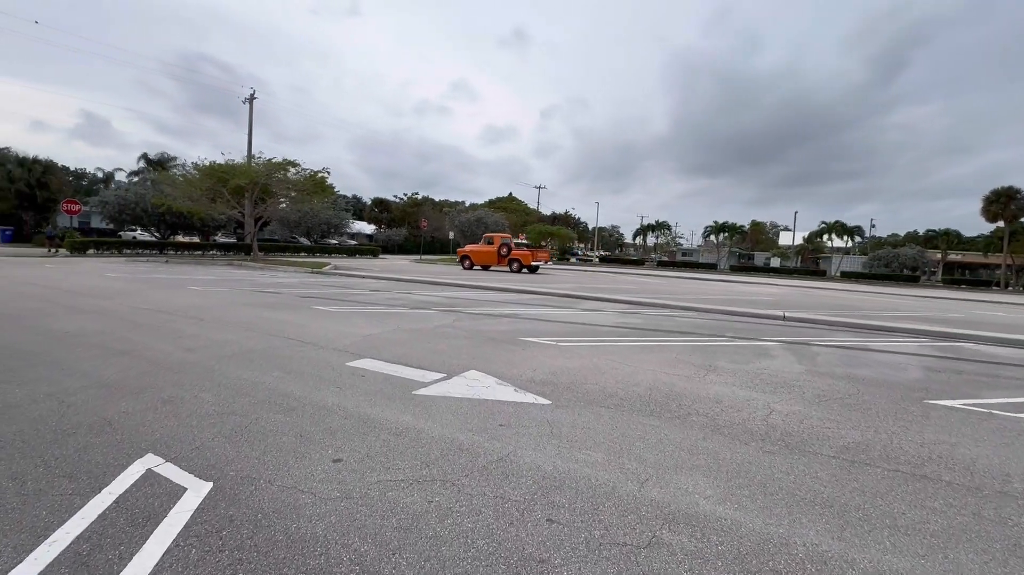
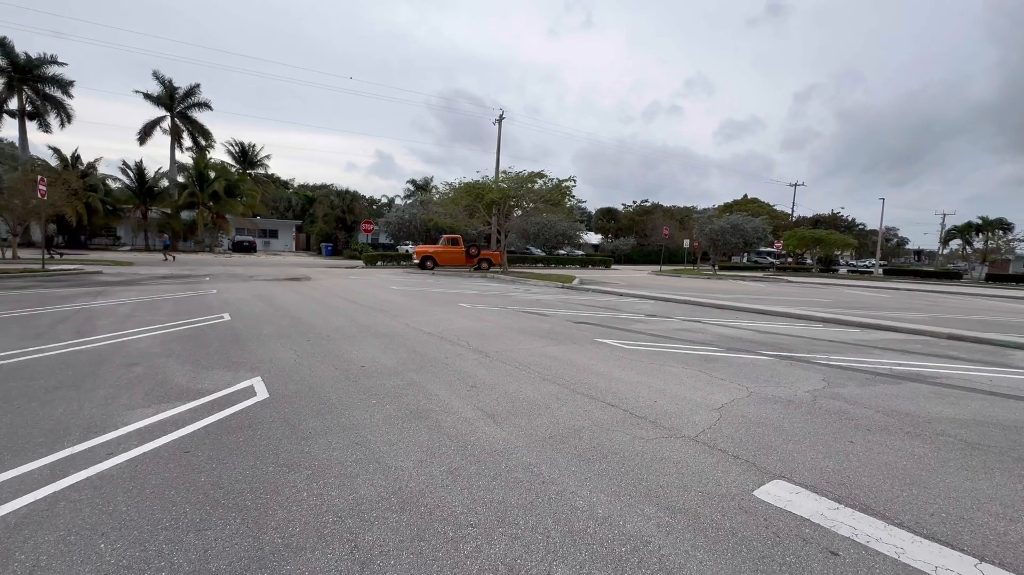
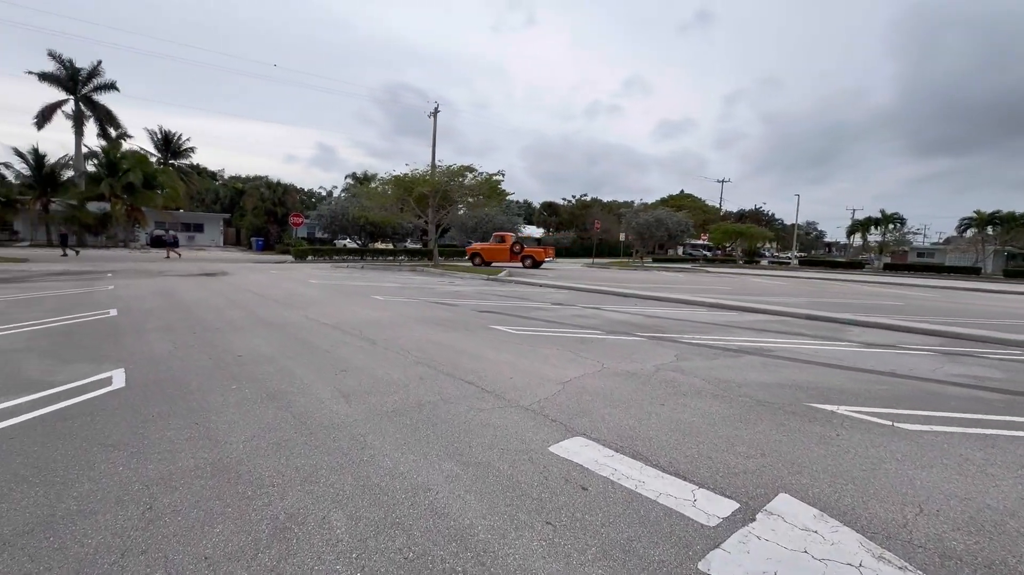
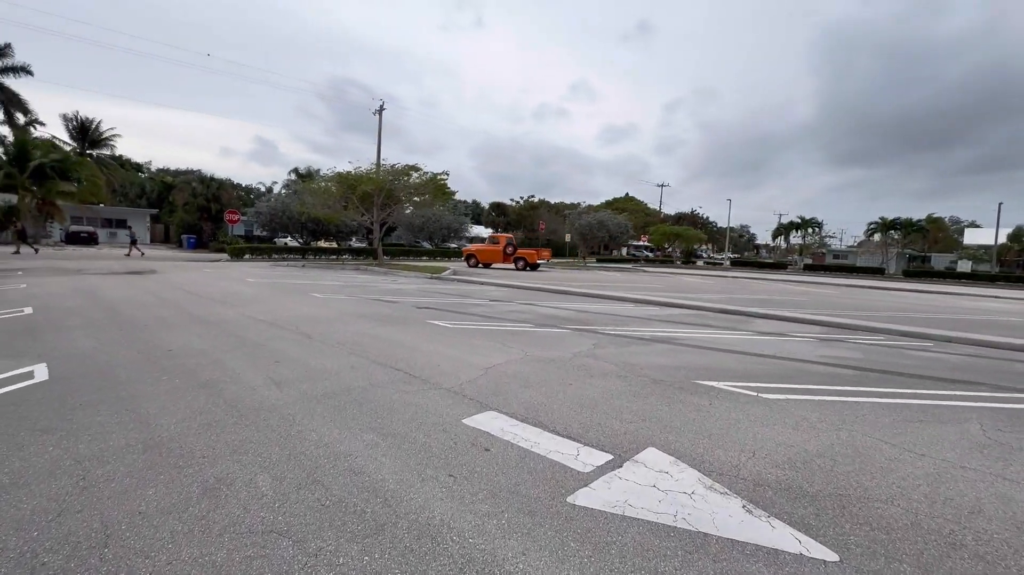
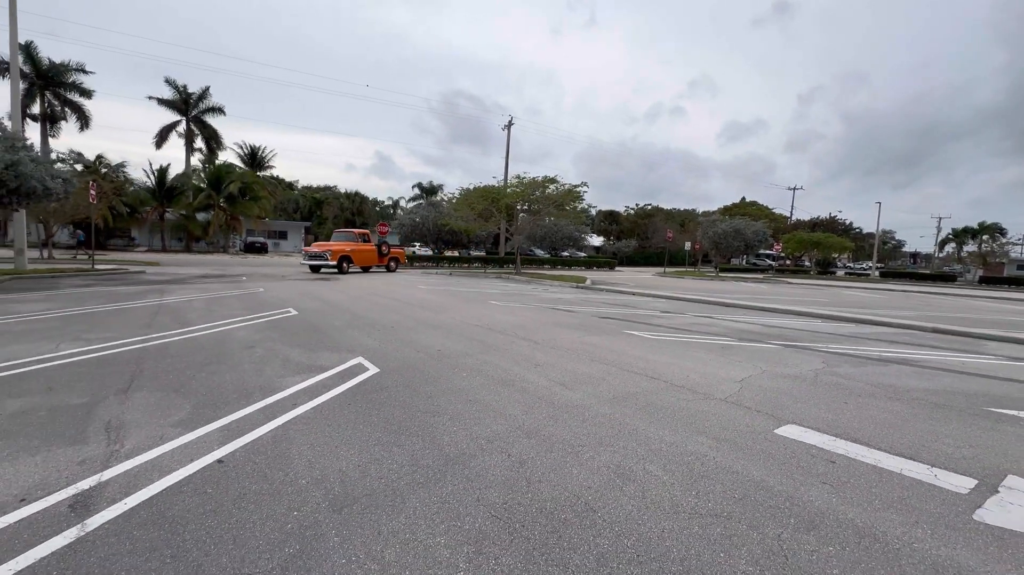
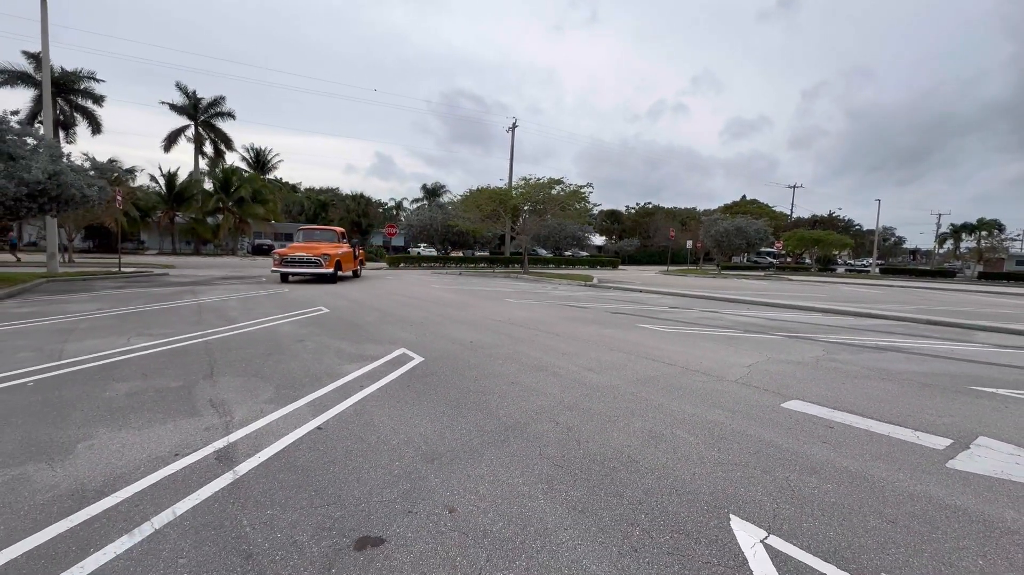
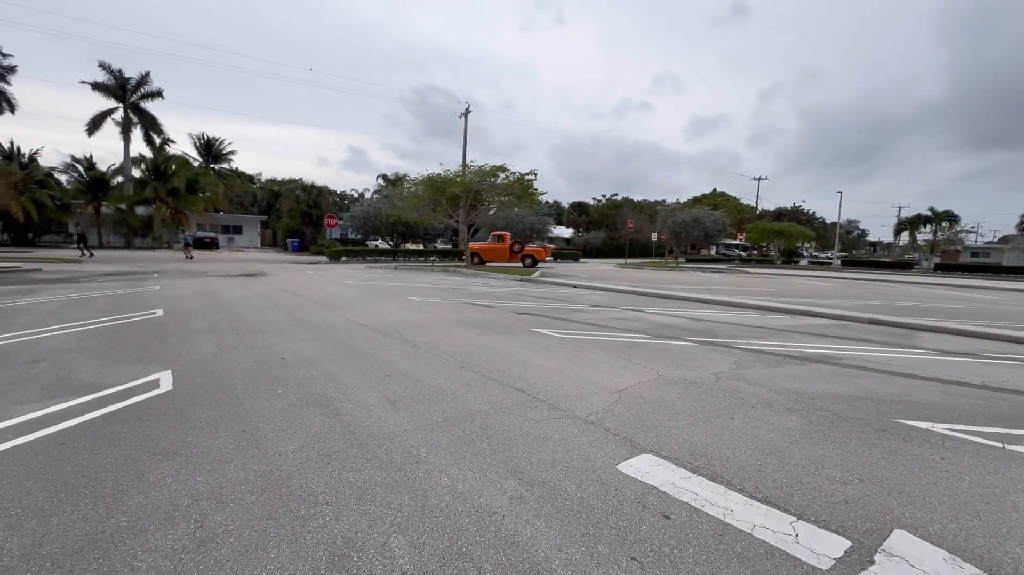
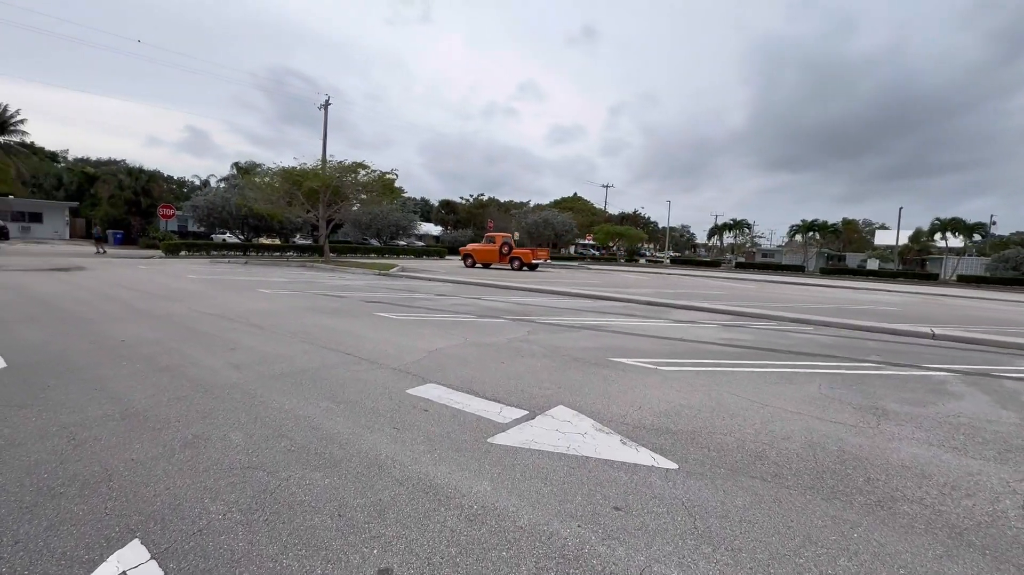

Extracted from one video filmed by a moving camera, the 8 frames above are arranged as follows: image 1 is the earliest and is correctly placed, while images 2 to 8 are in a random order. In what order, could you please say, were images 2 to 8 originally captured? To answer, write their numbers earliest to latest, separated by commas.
8, 4, 3, 7, 2, 5, 6
